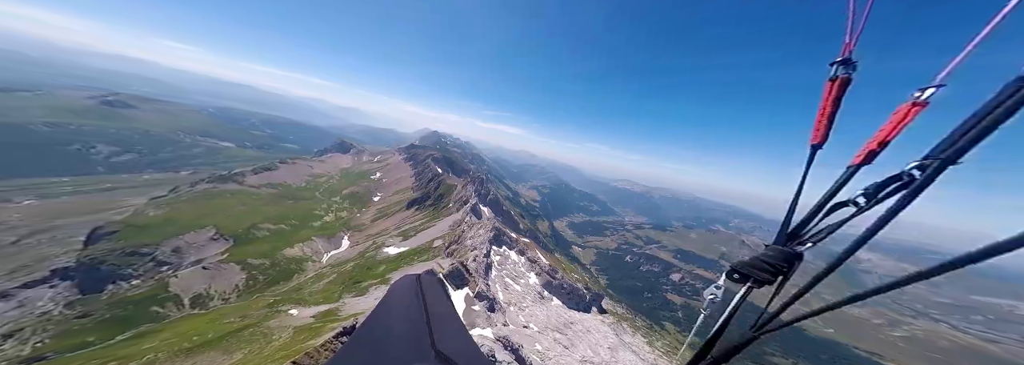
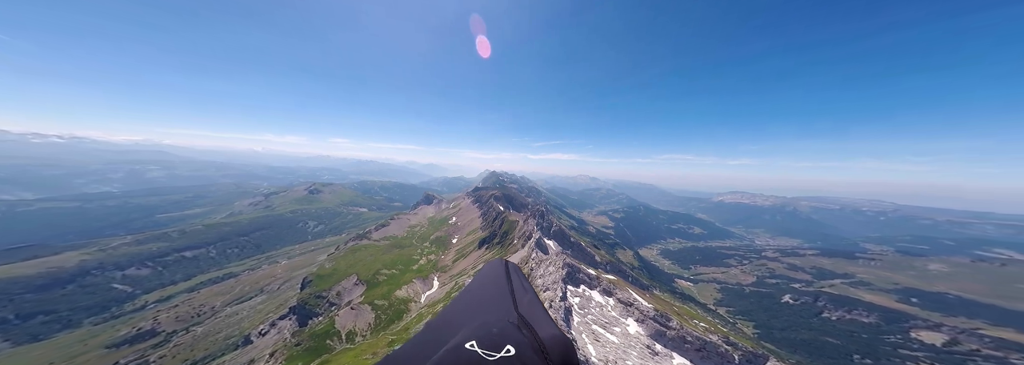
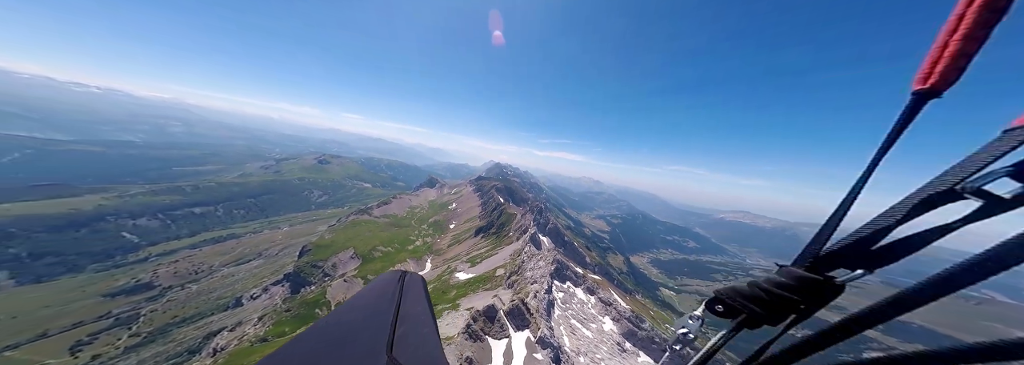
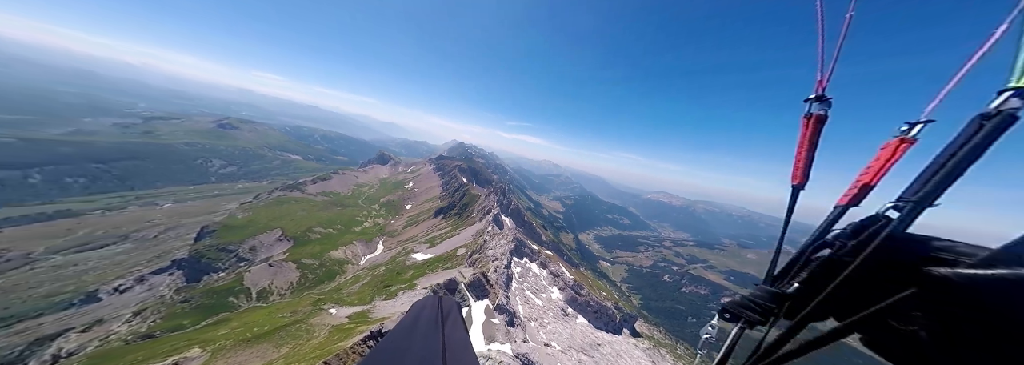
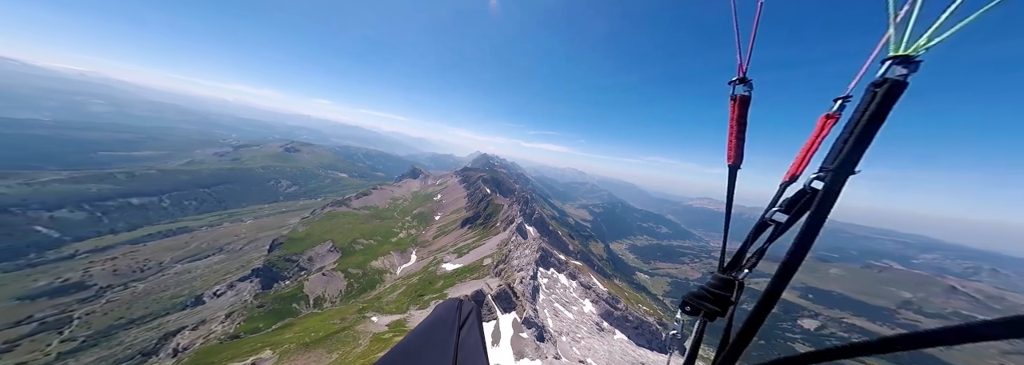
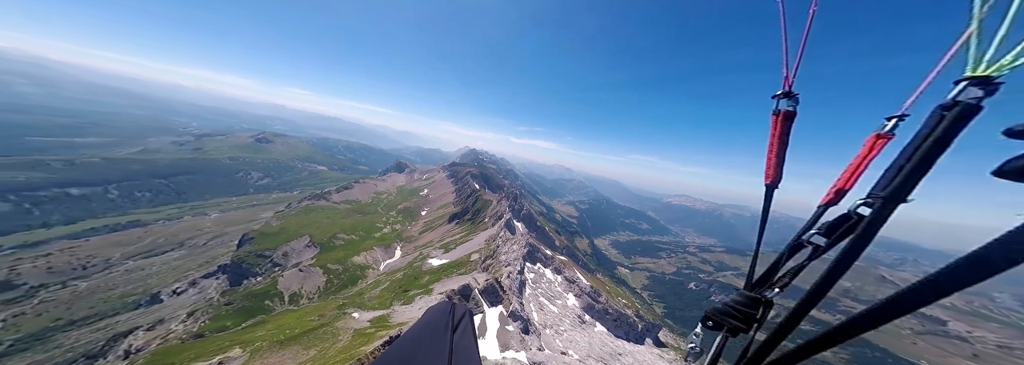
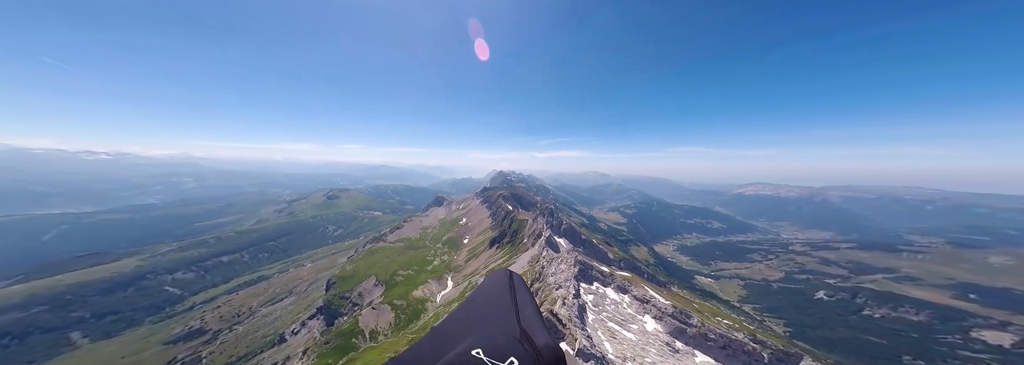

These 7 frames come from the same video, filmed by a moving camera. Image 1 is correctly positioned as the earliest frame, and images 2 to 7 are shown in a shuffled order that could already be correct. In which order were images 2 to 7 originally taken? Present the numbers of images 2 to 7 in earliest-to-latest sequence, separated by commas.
4, 6, 5, 3, 7, 2
